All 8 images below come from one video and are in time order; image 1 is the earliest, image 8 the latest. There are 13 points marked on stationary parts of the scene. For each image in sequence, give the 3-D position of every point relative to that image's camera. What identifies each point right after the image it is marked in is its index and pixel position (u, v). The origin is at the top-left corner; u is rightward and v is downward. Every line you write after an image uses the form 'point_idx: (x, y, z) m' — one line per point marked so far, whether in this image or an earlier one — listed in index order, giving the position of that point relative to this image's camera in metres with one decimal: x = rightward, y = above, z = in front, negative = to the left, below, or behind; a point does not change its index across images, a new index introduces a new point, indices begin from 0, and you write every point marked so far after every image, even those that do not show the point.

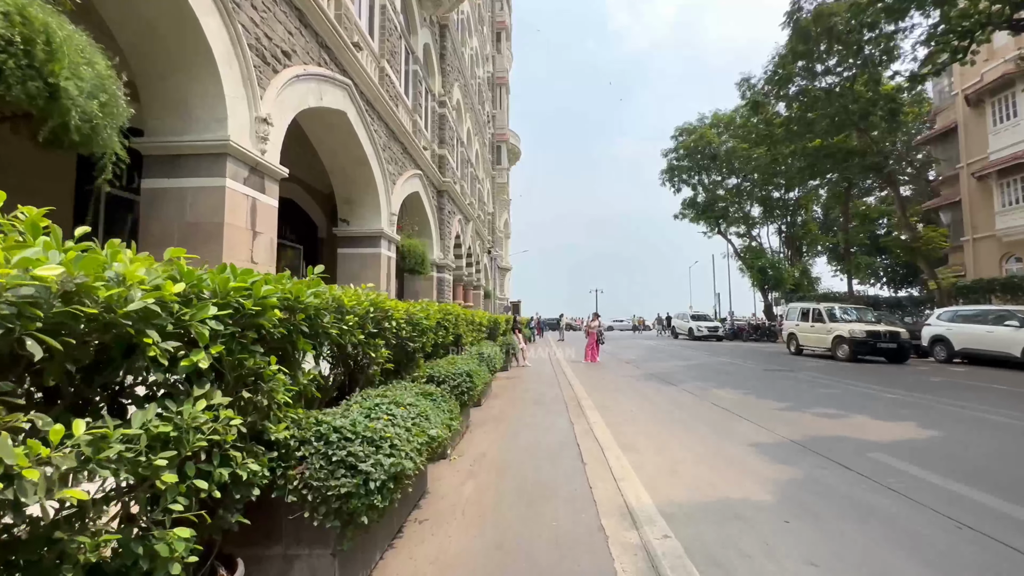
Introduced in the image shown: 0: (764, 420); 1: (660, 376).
0: (+4.2, -2.2, +7.7) m
1: (+4.5, -2.7, +13.9) m
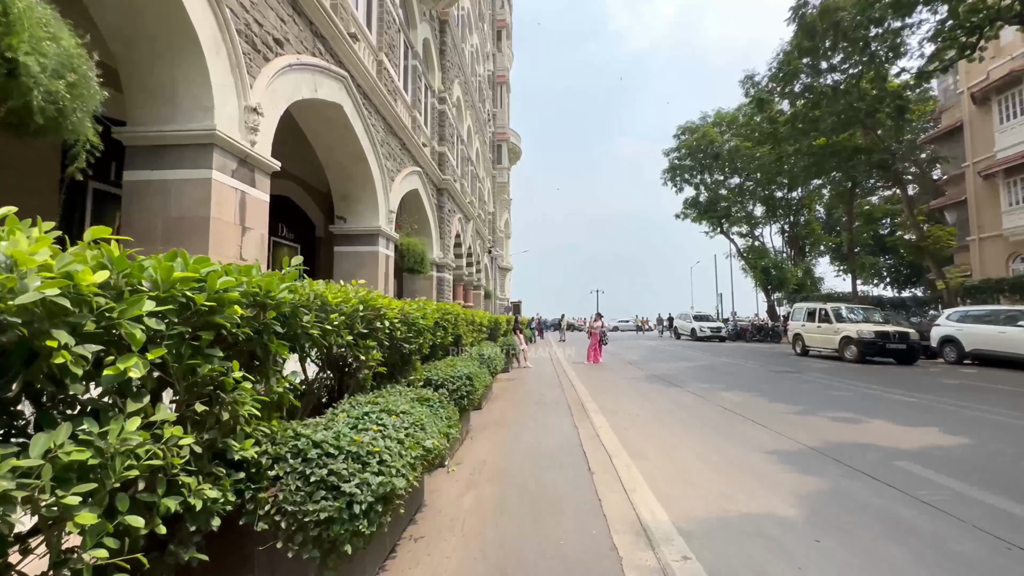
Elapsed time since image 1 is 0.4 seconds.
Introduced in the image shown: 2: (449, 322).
0: (+4.3, -2.2, +7.3) m
1: (+4.5, -2.7, +13.5) m
2: (-1.0, -0.5, +7.1) m
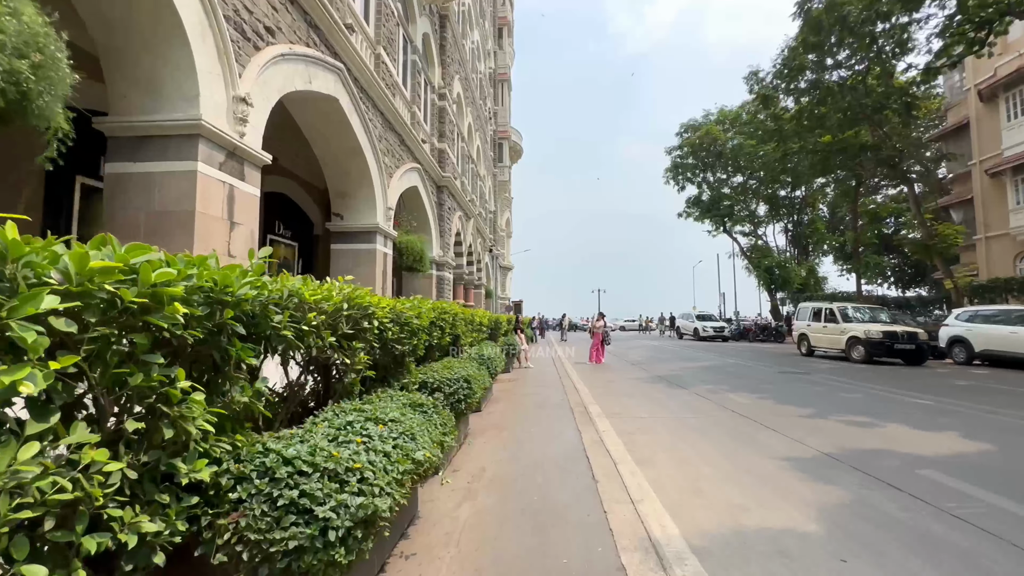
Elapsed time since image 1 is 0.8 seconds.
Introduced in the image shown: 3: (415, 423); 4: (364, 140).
0: (+4.3, -2.2, +7.0) m
1: (+4.6, -2.6, +13.2) m
2: (-1.0, -0.5, +6.8) m
3: (-0.7, -1.0, +3.4) m
4: (-3.7, +3.7, +11.2) m
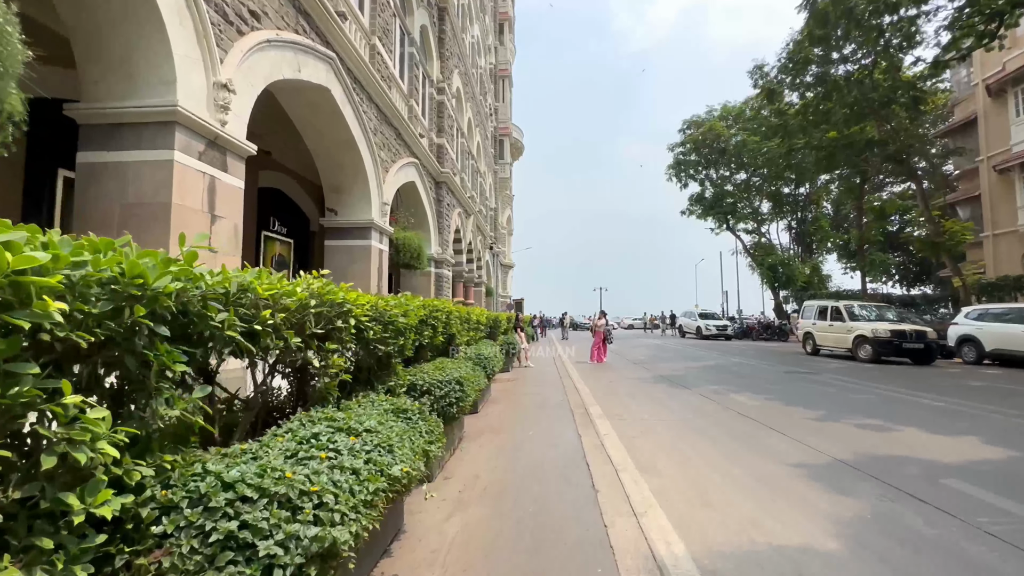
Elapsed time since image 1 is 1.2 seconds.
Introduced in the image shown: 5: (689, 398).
0: (+4.2, -2.1, +6.7) m
1: (+4.5, -2.6, +12.9) m
2: (-1.0, -0.4, +6.5) m
3: (-0.8, -1.0, +3.1) m
4: (-3.7, +3.7, +10.9) m
5: (+3.8, -2.4, +9.8) m
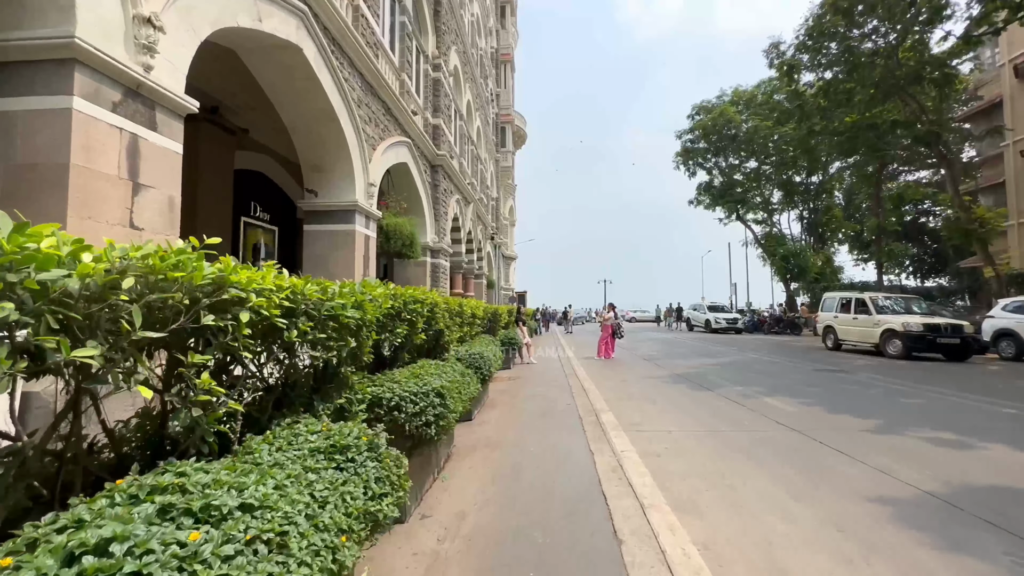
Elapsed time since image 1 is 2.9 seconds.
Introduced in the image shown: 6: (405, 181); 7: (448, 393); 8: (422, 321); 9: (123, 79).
0: (+4.2, -2.0, +5.5) m
1: (+4.6, -2.3, +11.7) m
2: (-1.0, -0.3, +5.3) m
3: (-0.8, -0.9, +1.9) m
4: (-3.7, +3.9, +9.7) m
5: (+3.8, -2.2, +8.6) m
6: (-3.4, +3.4, +14.5) m
7: (-0.6, -1.0, +4.4) m
8: (-1.0, -0.4, +5.3) m
9: (-4.0, +2.1, +4.7) m
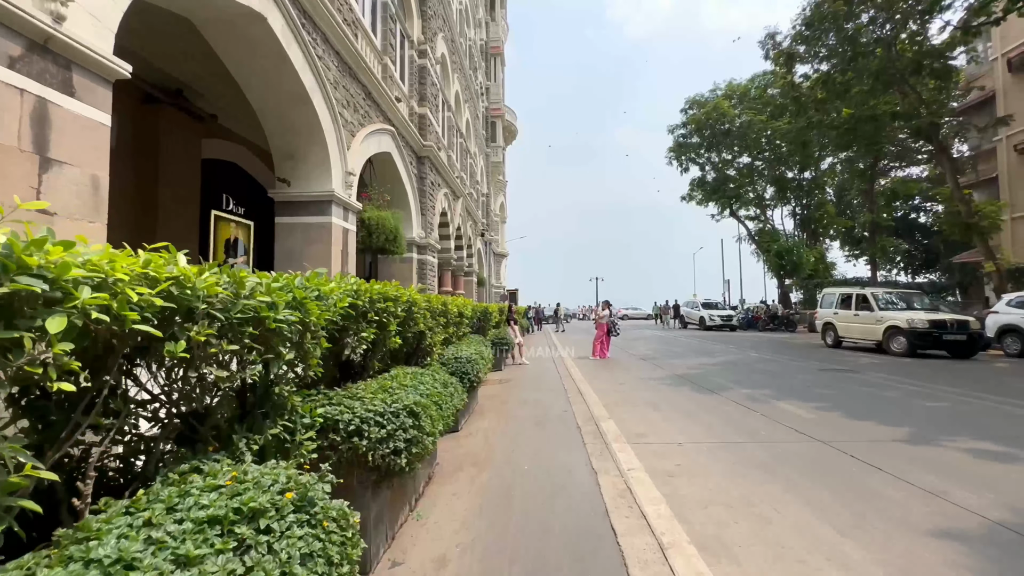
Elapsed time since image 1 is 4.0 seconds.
0: (+4.1, -1.9, +4.8) m
1: (+4.3, -2.2, +11.0) m
2: (-1.1, -0.2, +4.5) m
3: (-0.9, -0.8, +1.1) m
4: (-3.9, +4.0, +8.8) m
5: (+3.7, -2.1, +8.0) m
6: (-3.7, +3.5, +13.7) m
7: (-0.7, -1.0, +3.6) m
8: (-1.1, -0.3, +4.5) m
9: (-4.1, +2.2, +3.8) m
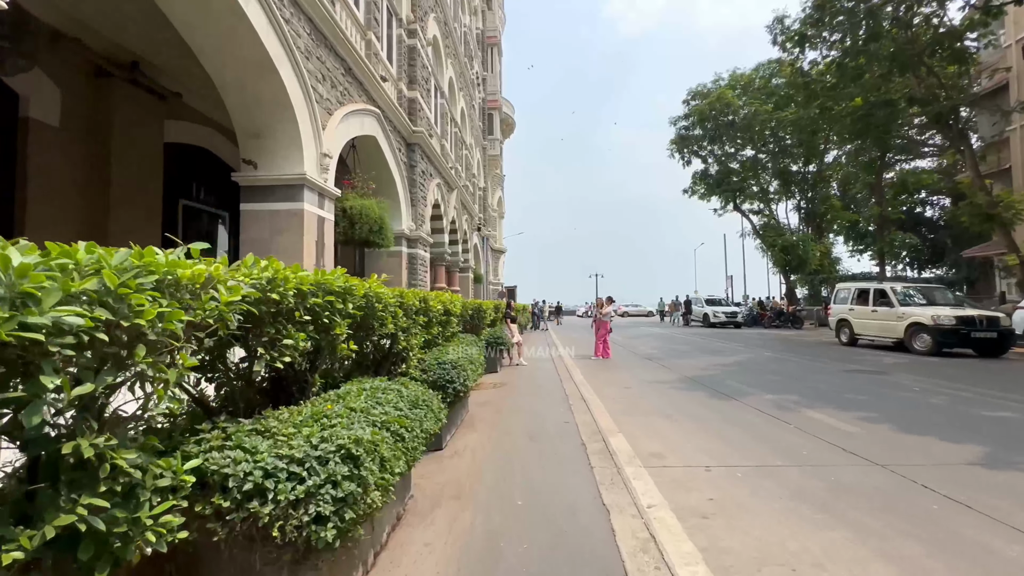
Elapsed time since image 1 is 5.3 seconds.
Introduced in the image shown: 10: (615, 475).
0: (+4.0, -1.8, +3.8) m
1: (+4.2, -2.1, +10.0) m
2: (-1.2, -0.2, +3.5) m
3: (-1.0, -0.8, +0.1) m
4: (-4.0, +4.1, +7.8) m
5: (+3.6, -2.0, +6.9) m
6: (-3.8, +3.6, +12.6) m
7: (-0.8, -0.9, +2.6) m
8: (-1.2, -0.3, +3.5) m
9: (-4.2, +2.2, +2.8) m
10: (+1.1, -2.0, +4.8) m
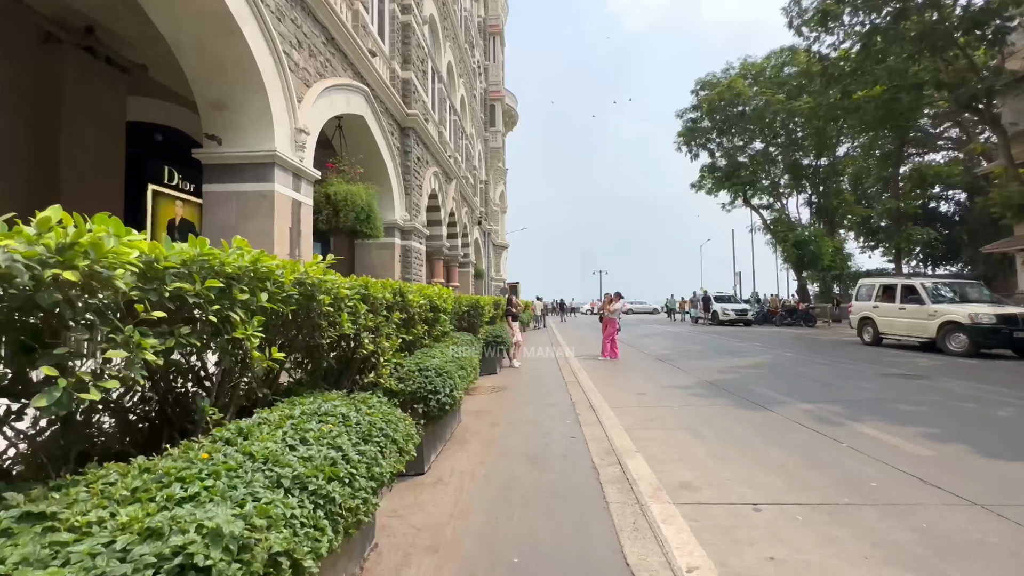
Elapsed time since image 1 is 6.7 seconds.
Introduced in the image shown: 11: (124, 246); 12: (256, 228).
0: (+4.0, -1.7, +2.7) m
1: (+4.2, -2.0, +8.9) m
2: (-1.3, -0.1, +2.4) m
3: (-1.0, -0.7, -0.9) m
4: (-4.0, +4.2, +6.7) m
5: (+3.6, -1.9, +5.9) m
6: (-3.8, +3.7, +11.6) m
7: (-0.8, -0.8, +1.5) m
8: (-1.3, -0.2, +2.4) m
9: (-4.2, +2.3, +1.7) m
10: (+1.0, -1.9, +3.7) m
11: (-1.4, +0.2, +1.8) m
12: (-4.2, +1.0, +7.5) m
